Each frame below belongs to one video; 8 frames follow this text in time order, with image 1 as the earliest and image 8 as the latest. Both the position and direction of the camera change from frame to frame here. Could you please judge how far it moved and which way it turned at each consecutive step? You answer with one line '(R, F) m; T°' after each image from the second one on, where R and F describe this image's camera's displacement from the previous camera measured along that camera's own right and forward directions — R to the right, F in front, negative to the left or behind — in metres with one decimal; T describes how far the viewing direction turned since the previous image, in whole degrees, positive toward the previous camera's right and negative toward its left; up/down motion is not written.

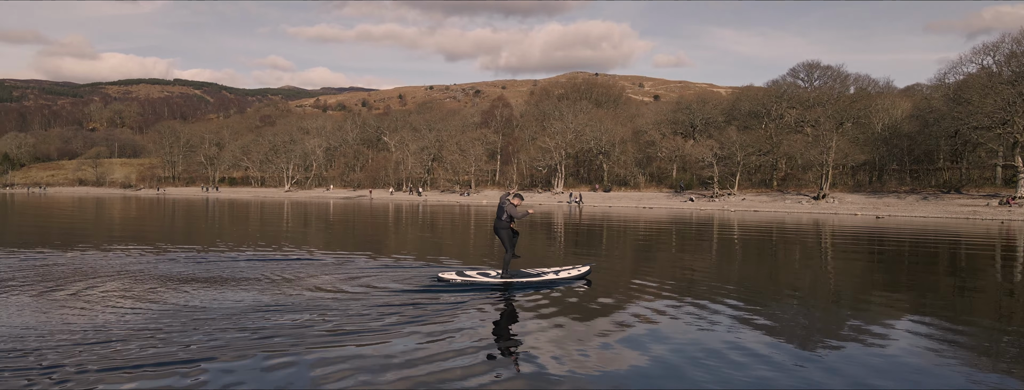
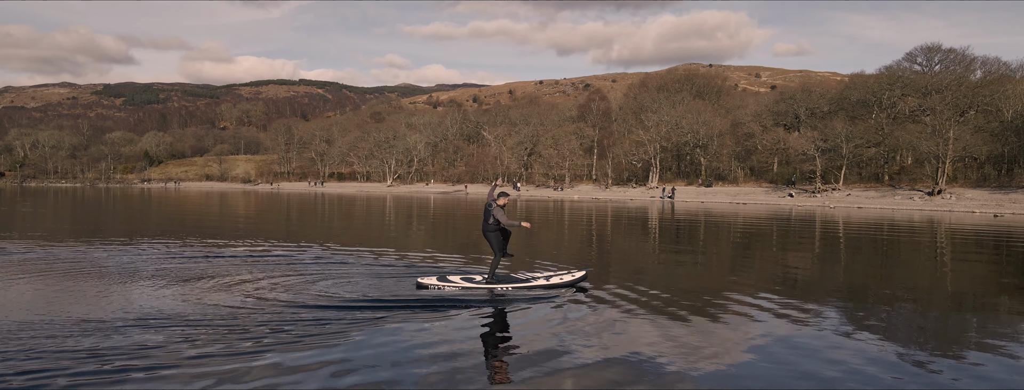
(+0.5, +0.2) m; -9°
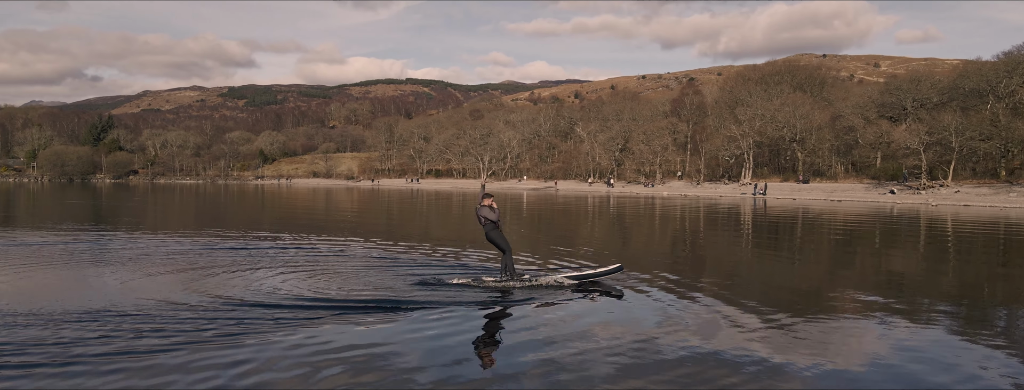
(+0.4, 0.0) m; -8°
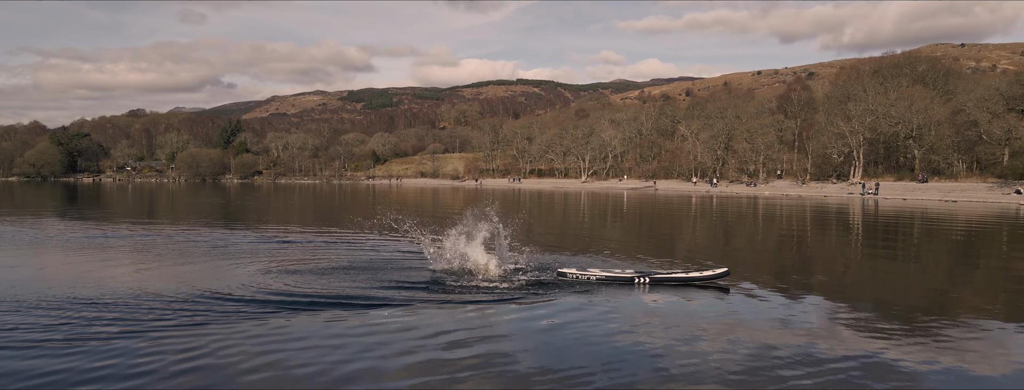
(+0.4, 0.0) m; -8°
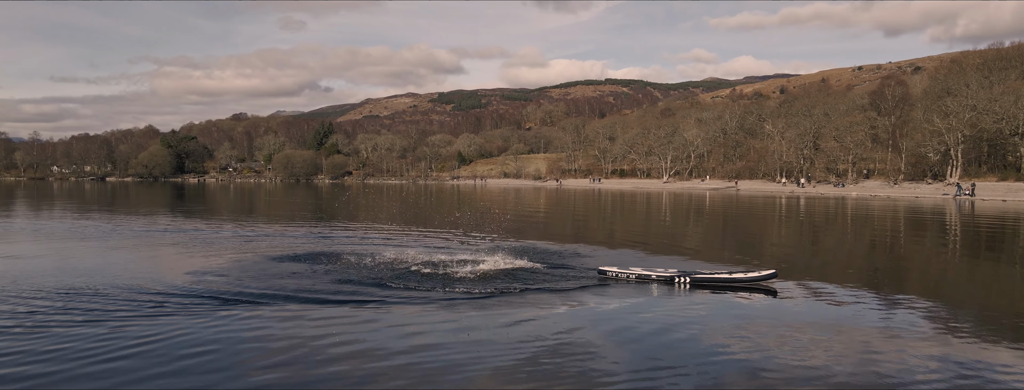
(+0.3, 0.0) m; -7°
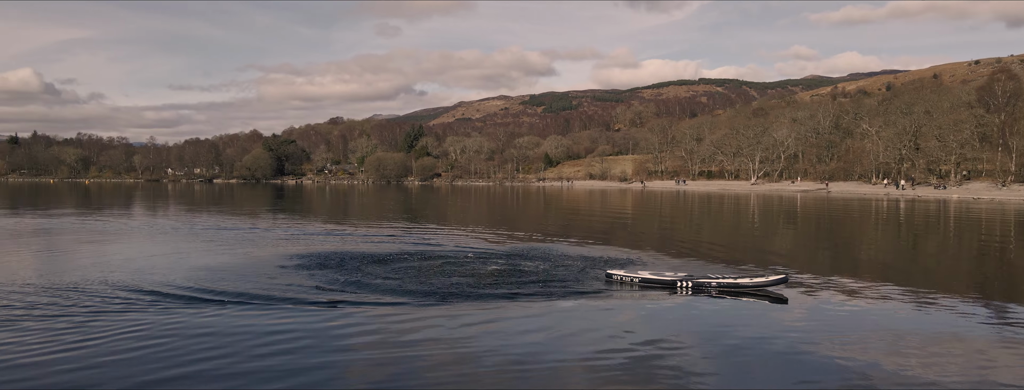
(+0.3, 0.0) m; -7°
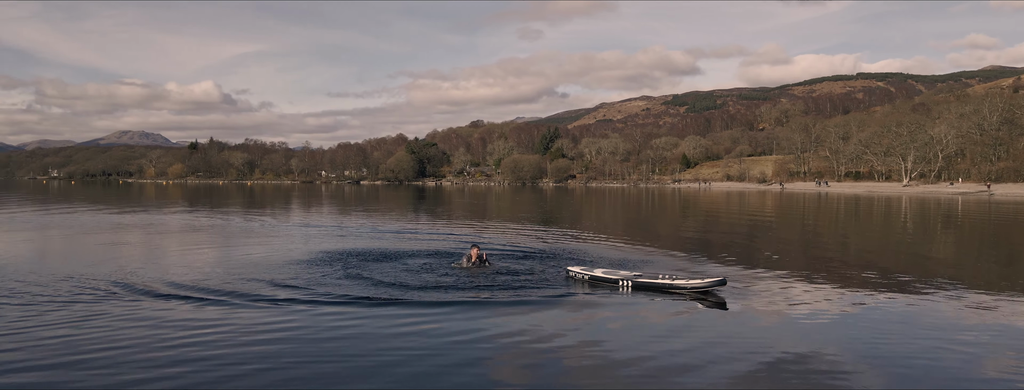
(+0.5, +0.1) m; -11°
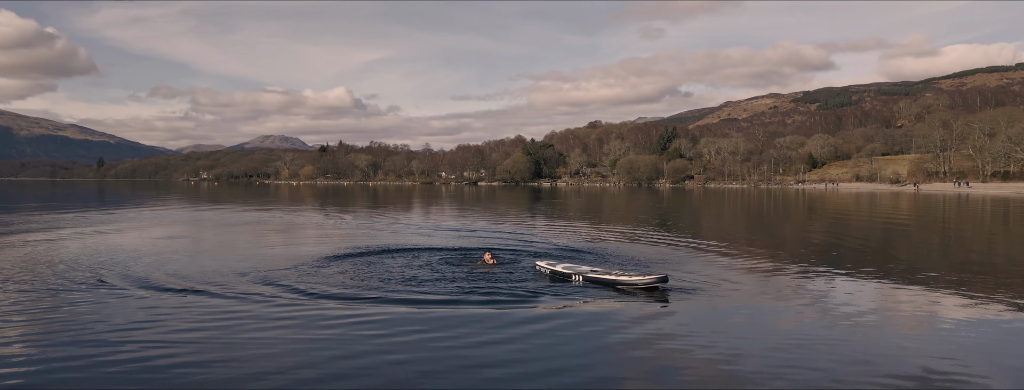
(+0.4, +0.1) m; -9°
